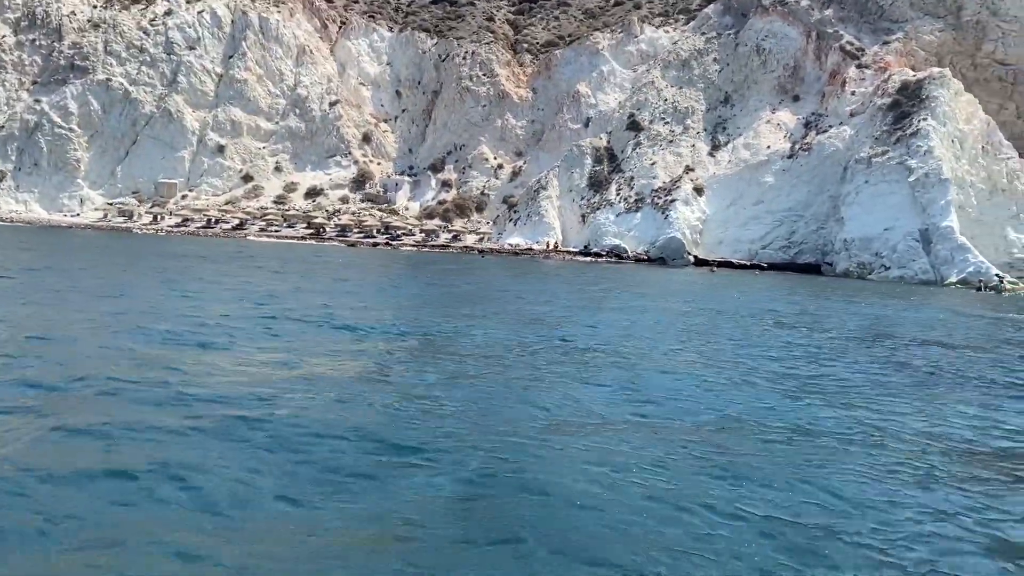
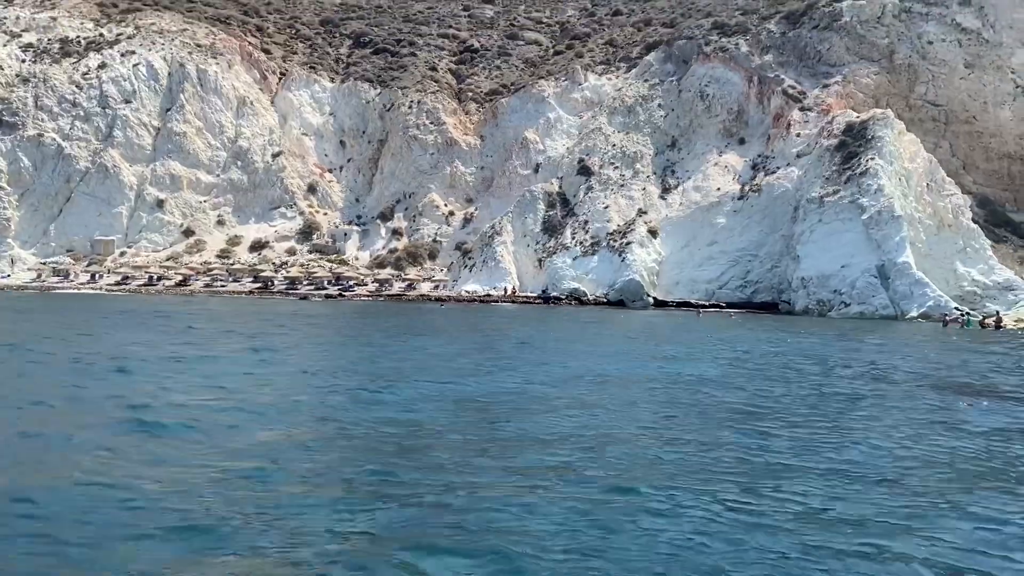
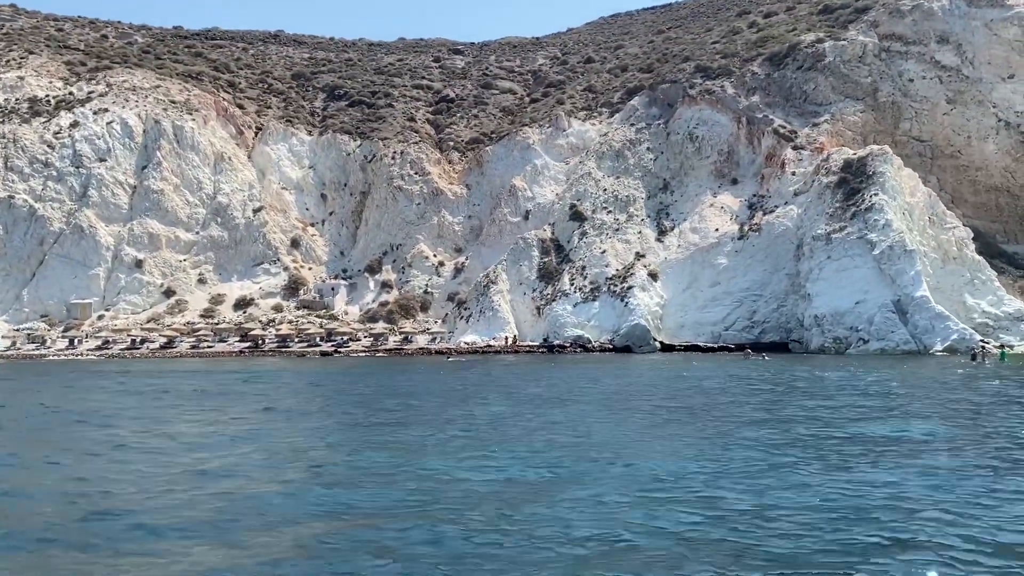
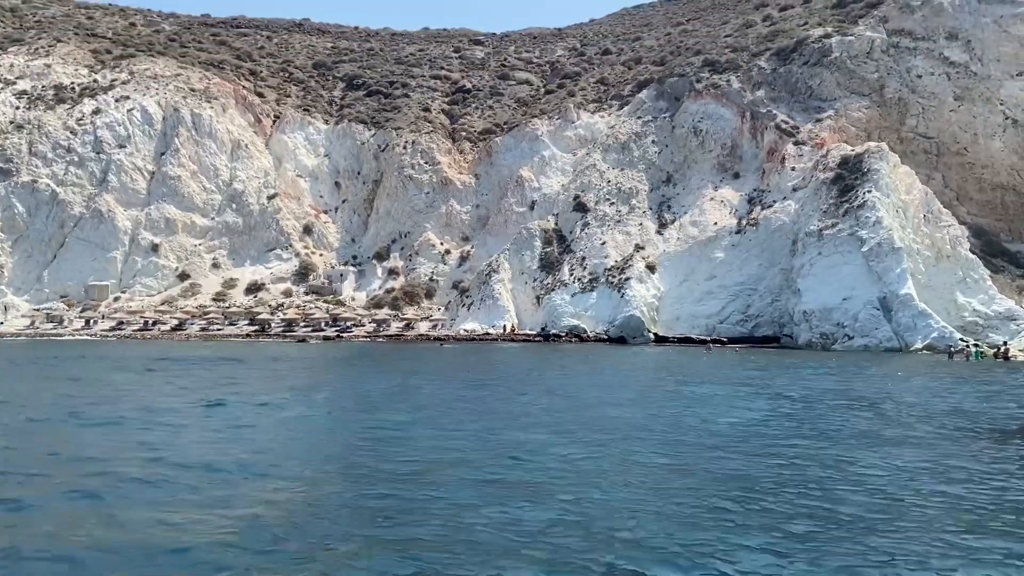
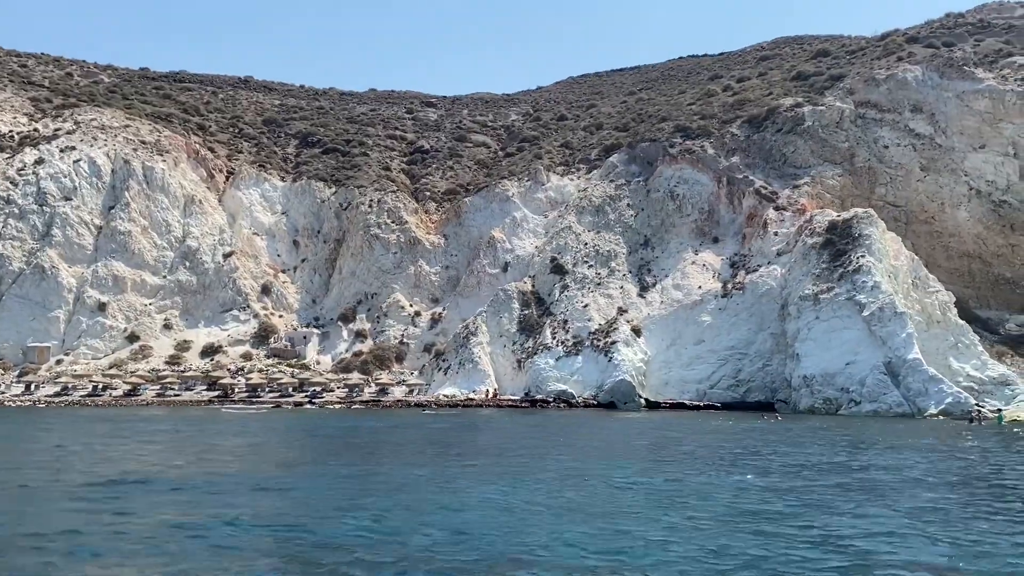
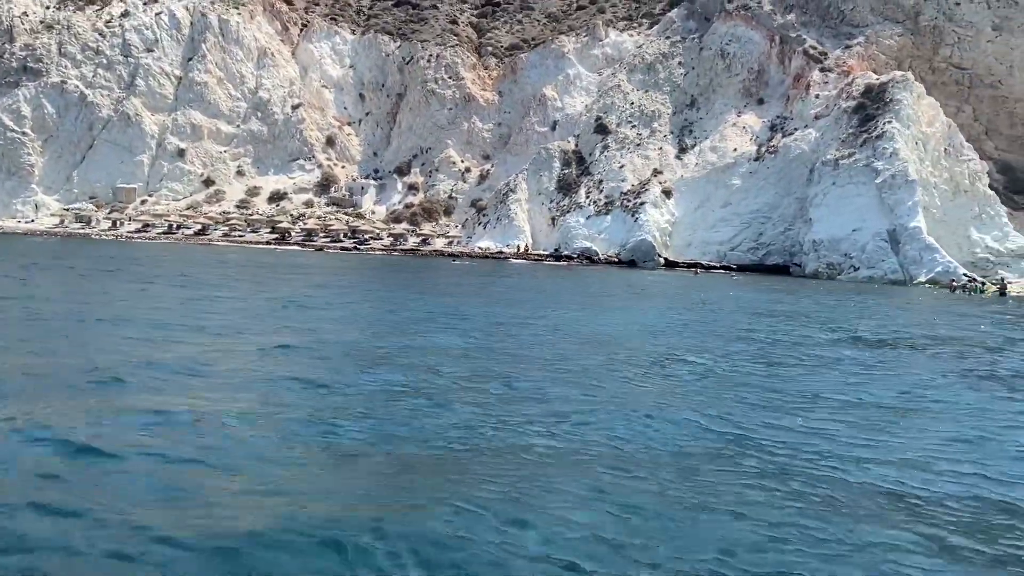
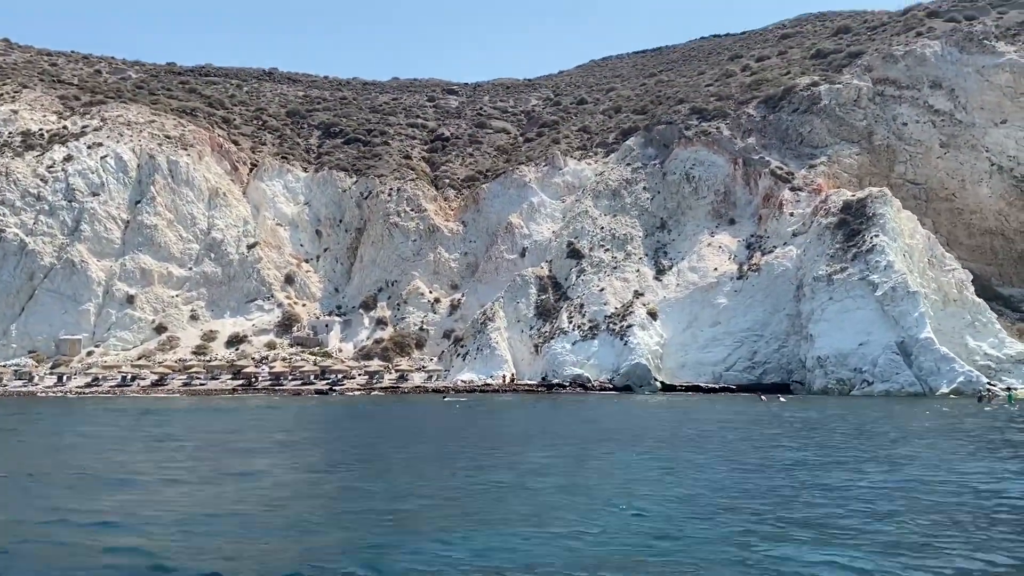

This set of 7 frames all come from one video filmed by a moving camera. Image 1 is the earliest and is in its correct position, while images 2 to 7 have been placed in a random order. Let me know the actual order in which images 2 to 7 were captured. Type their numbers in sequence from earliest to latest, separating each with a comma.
6, 2, 4, 3, 7, 5
